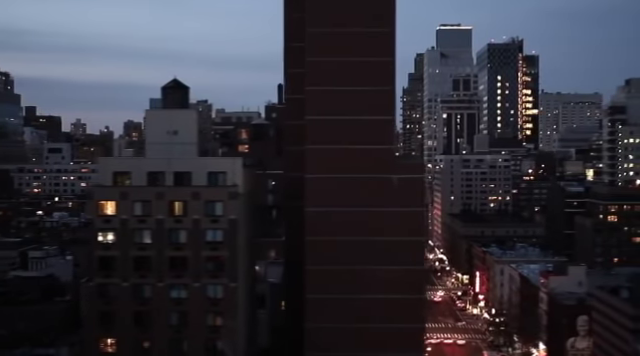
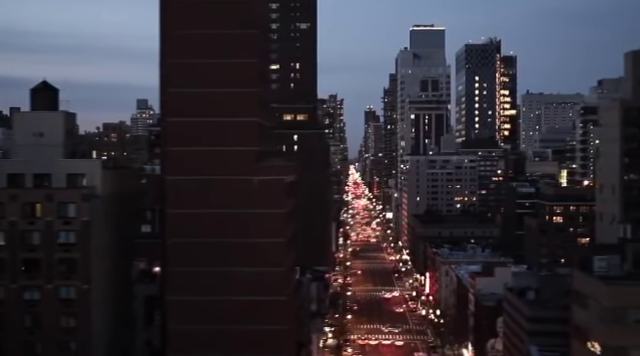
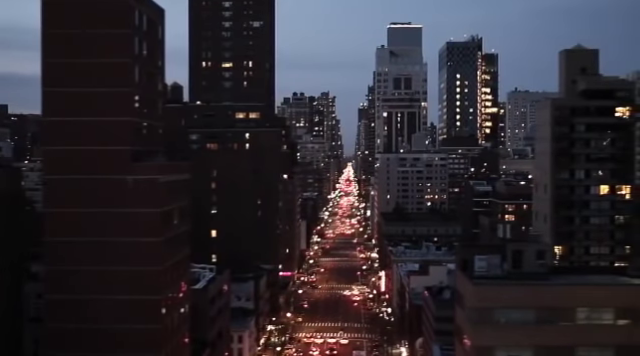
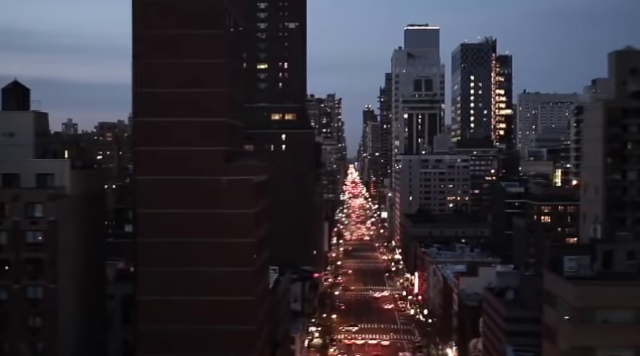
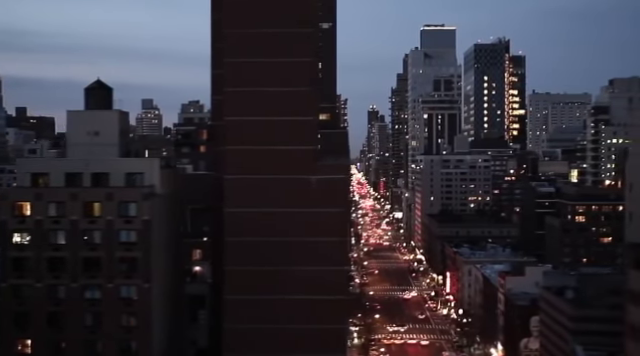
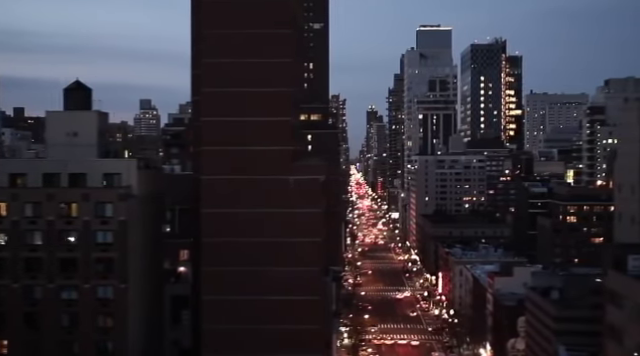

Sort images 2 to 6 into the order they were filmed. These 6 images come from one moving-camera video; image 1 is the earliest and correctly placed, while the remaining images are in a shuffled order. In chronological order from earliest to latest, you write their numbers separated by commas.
5, 6, 2, 4, 3
